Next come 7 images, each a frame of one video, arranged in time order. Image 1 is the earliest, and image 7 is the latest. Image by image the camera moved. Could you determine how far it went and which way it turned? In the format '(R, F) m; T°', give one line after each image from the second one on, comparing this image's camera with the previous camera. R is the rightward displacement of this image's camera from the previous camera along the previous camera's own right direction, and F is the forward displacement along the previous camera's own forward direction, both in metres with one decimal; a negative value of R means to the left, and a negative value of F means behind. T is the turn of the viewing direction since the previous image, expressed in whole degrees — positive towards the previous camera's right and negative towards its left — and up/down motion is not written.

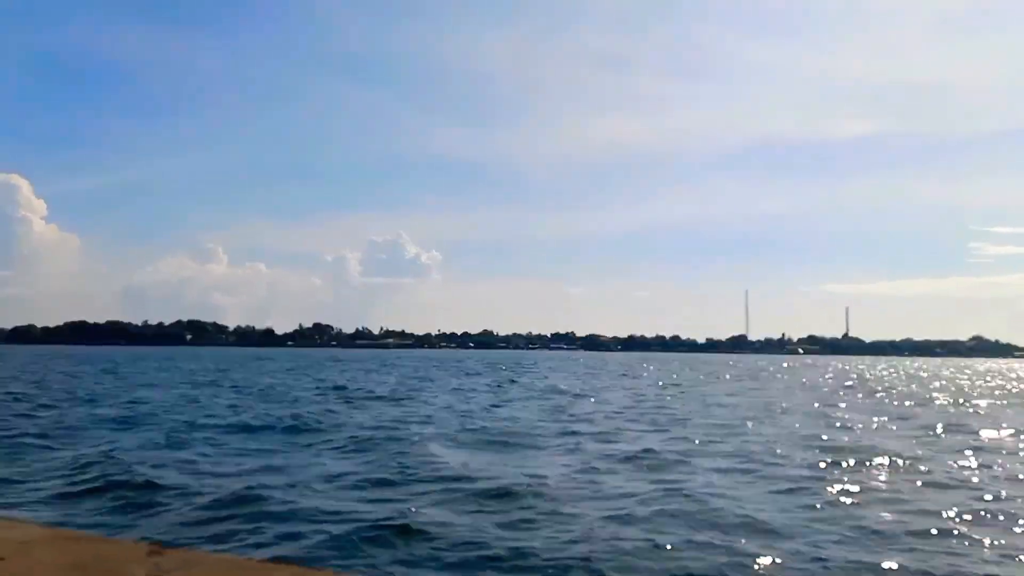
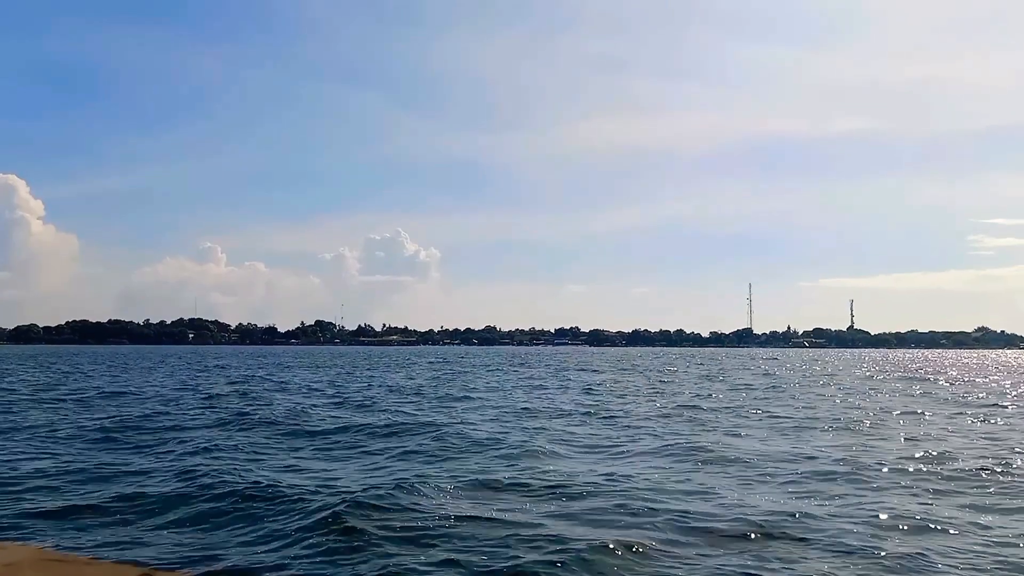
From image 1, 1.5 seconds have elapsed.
(-1.3, +1.3) m; 0°
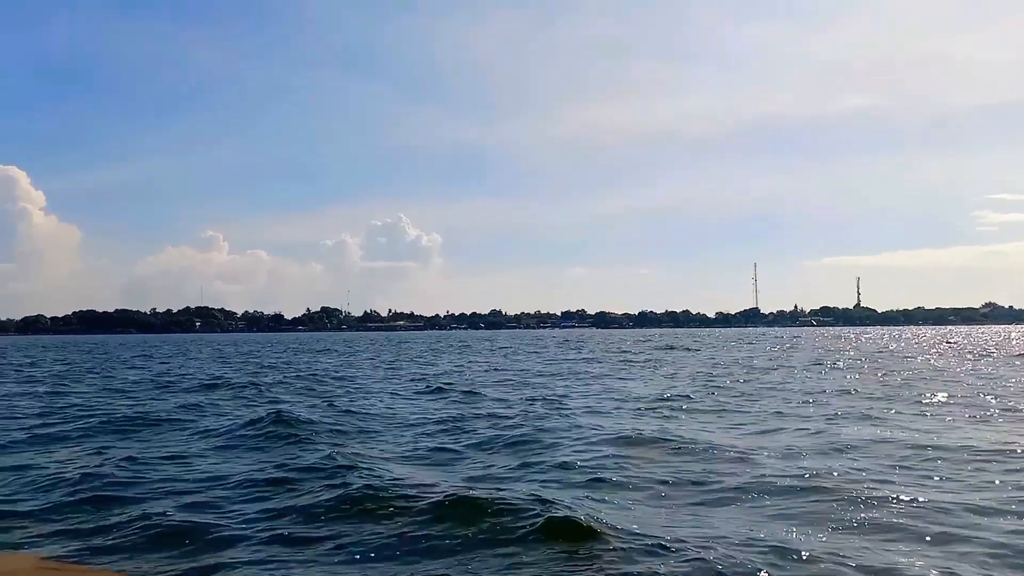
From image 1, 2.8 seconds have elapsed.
(-1.3, +1.2) m; 0°
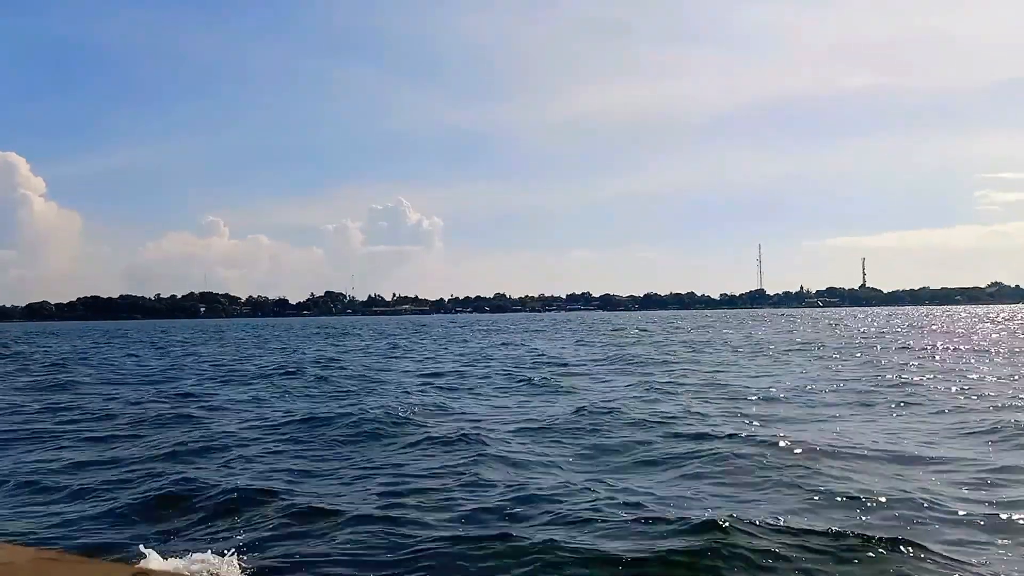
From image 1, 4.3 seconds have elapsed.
(-1.0, +1.2) m; 0°
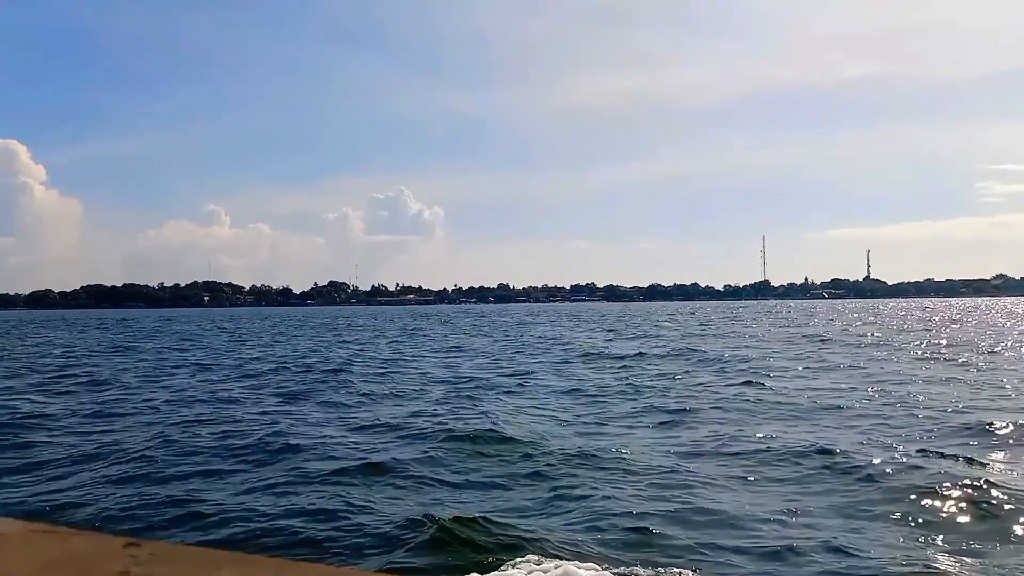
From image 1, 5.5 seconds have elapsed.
(-1.3, +1.3) m; 0°
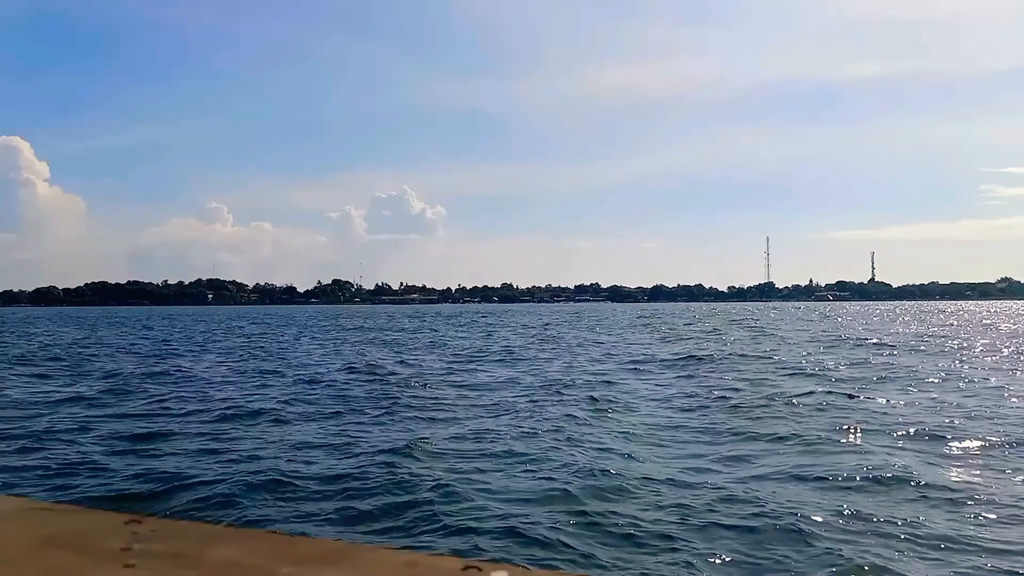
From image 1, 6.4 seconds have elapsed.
(-1.1, +1.0) m; 0°
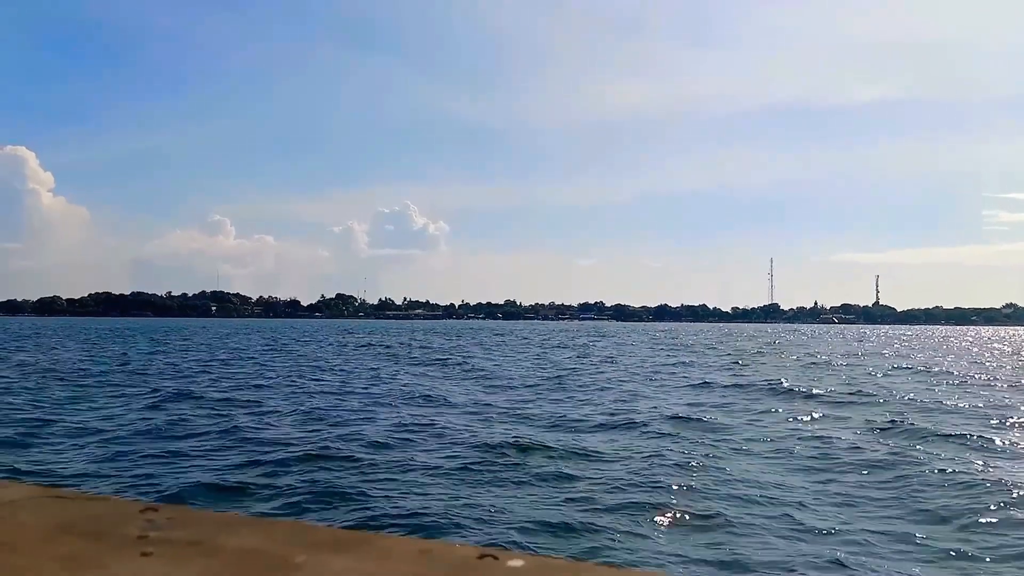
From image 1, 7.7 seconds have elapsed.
(-1.6, +1.5) m; 0°
